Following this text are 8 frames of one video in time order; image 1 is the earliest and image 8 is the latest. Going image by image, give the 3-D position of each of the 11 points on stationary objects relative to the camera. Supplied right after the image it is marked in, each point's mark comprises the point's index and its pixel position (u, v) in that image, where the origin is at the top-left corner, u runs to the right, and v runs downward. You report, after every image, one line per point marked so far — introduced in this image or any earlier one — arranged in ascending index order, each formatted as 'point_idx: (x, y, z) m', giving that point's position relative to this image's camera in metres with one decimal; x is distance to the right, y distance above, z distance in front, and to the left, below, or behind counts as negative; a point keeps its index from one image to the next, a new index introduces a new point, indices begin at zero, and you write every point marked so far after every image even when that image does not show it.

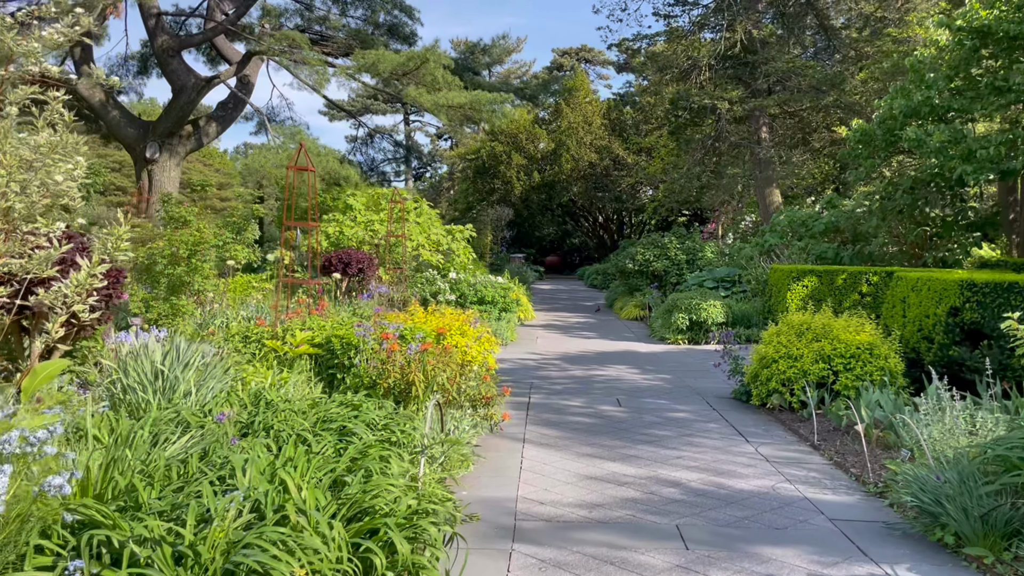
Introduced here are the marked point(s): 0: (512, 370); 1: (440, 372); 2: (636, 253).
0: (0.0, -0.7, +7.2) m
1: (-0.4, -0.5, +4.5) m
2: (+2.1, +0.6, +14.1) m
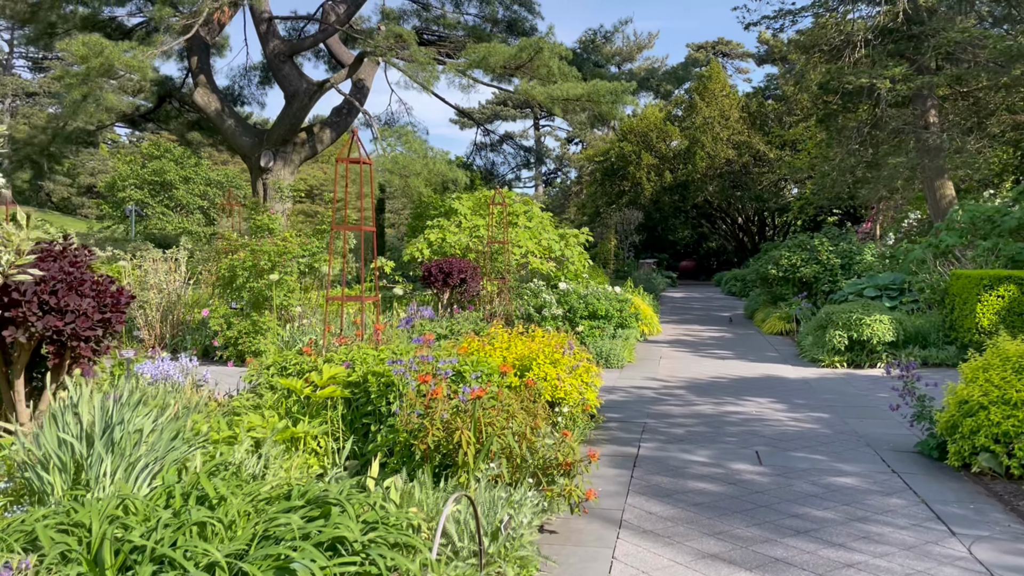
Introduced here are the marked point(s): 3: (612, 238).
0: (+0.8, -0.8, +5.9) m
1: (0.0, -0.6, +3.2) m
2: (+4.0, +0.4, +12.3) m
3: (+2.2, +1.1, +18.8) m
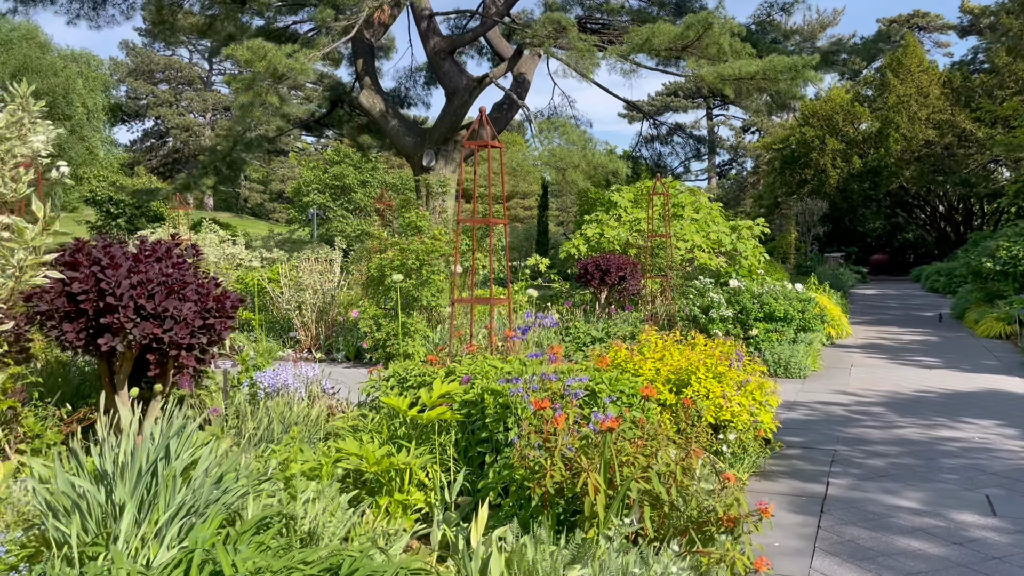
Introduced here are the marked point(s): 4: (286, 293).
0: (+1.7, -0.8, +4.9) m
1: (+0.4, -0.6, +2.5) m
2: (+6.2, +0.5, +10.6) m
3: (+5.8, +1.2, +17.3) m
4: (-2.4, 0.0, +8.8) m
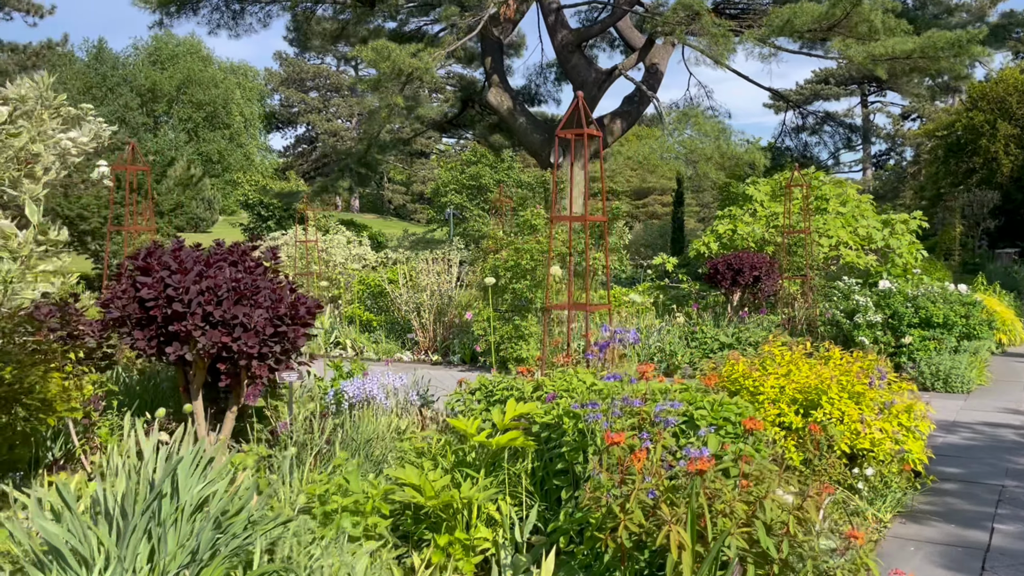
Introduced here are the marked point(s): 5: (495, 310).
0: (+2.3, -0.8, +4.2) m
1: (+0.6, -0.6, +2.1) m
2: (+7.6, +0.5, +9.1) m
3: (+8.3, +1.2, +15.7) m
4: (-1.1, -0.1, +8.7) m
5: (-0.2, -0.2, +7.9) m
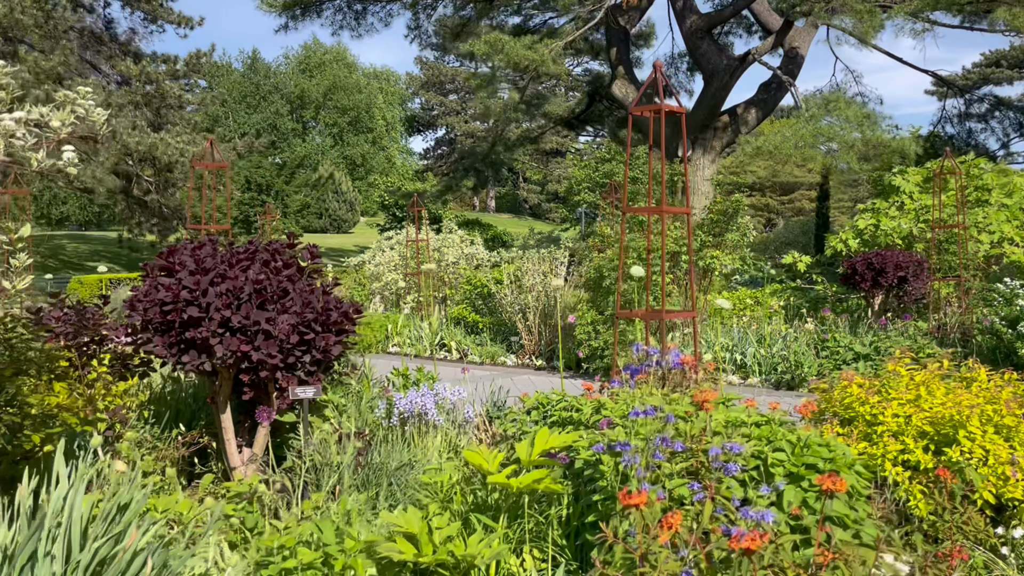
0: (+2.6, -0.9, +3.3) m
1: (+0.5, -0.6, +1.5) m
2: (+8.6, +0.4, +7.2) m
3: (+10.5, +1.2, +13.7) m
4: (0.0, -0.1, +8.3) m
5: (+0.8, -0.2, +7.3) m
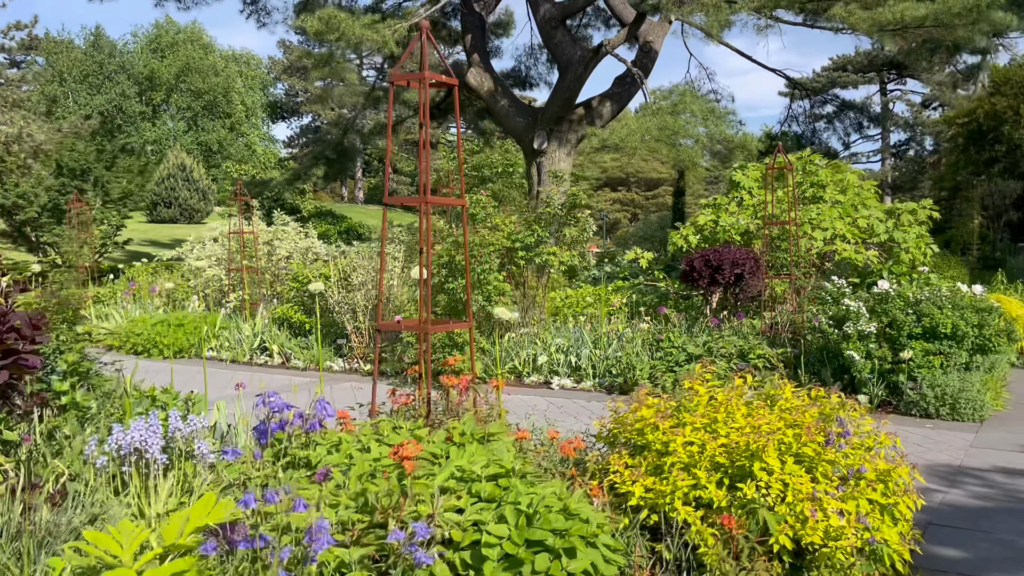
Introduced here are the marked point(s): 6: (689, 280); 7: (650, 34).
0: (+1.7, -0.9, +3.1) m
1: (-0.1, -0.6, +1.0) m
2: (+7.1, +0.5, +7.8) m
3: (+8.0, +1.3, +14.5) m
4: (-1.6, 0.0, +7.7) m
5: (-0.7, -0.2, +6.8) m
6: (+1.5, +0.1, +7.2) m
7: (+2.2, +4.2, +13.9) m
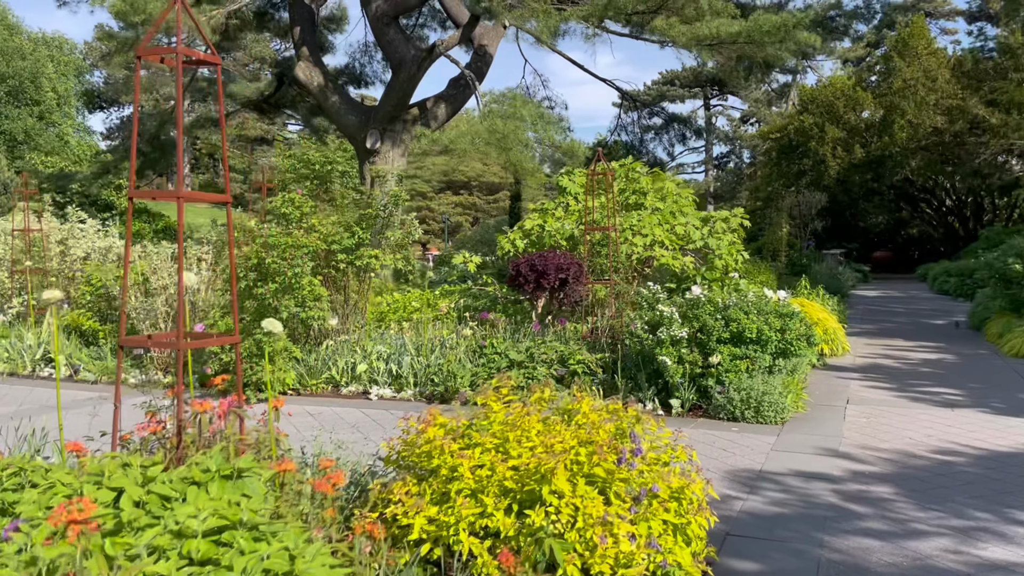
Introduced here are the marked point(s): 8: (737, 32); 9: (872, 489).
0: (+0.9, -0.9, +3.1) m
1: (-0.4, -0.7, +0.7) m
2: (+5.4, +0.4, +8.7) m
3: (+5.0, +1.2, +15.4) m
4: (-3.1, -0.1, +7.0) m
5: (-2.1, -0.3, +6.3) m
6: (0.0, 0.0, +7.1) m
7: (-0.5, +4.2, +13.8) m
8: (+2.7, +3.0, +9.9) m
9: (+1.6, -0.9, +3.7) m
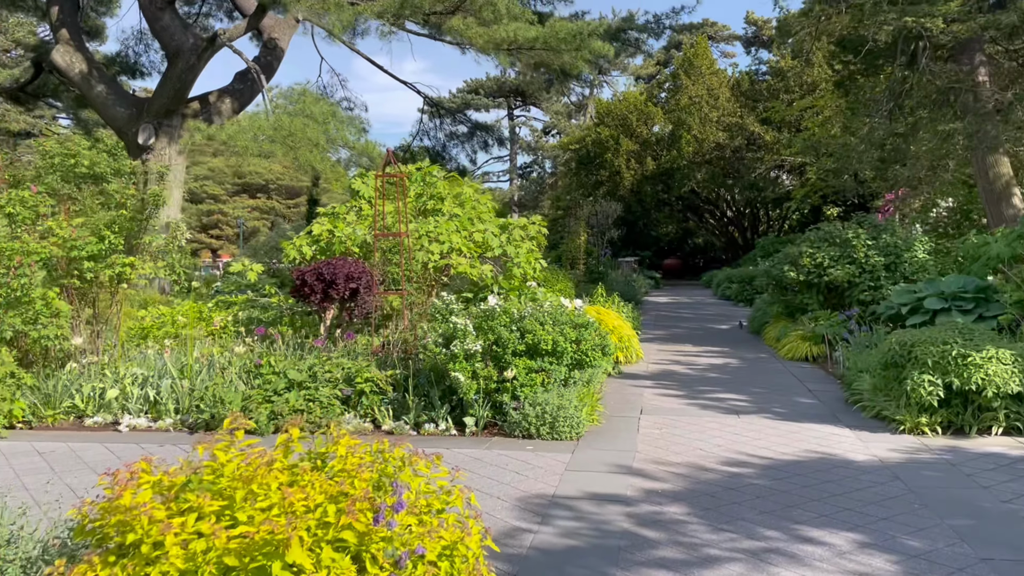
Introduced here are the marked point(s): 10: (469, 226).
0: (+0.2, -0.9, +2.8) m
1: (-0.6, -0.7, +0.1) m
2: (+3.2, +0.4, +9.3) m
3: (+1.3, +1.1, +15.7) m
4: (-4.7, -0.2, +5.7) m
5: (-3.5, -0.3, +5.3) m
6: (-1.7, -0.1, +6.5) m
7: (-3.7, +4.0, +13.0) m
8: (+0.3, +2.9, +9.9) m
9: (+0.7, -0.9, +3.5) m
10: (-0.4, +0.6, +7.7) m
